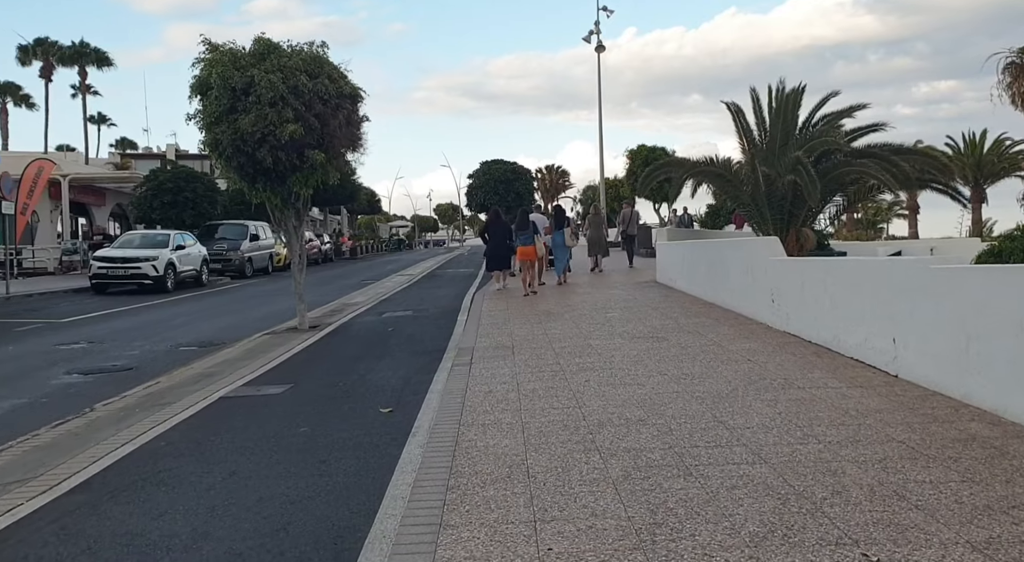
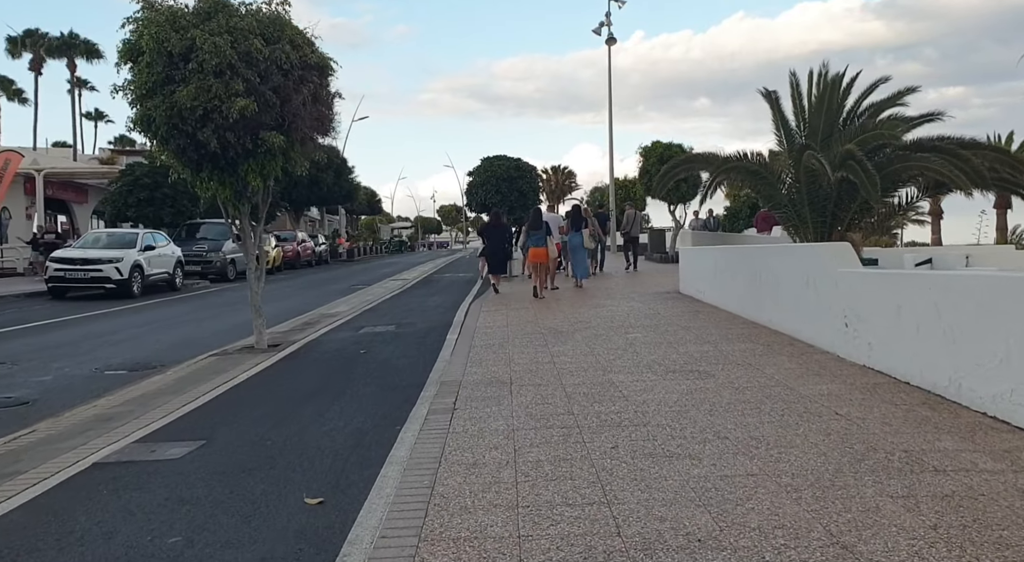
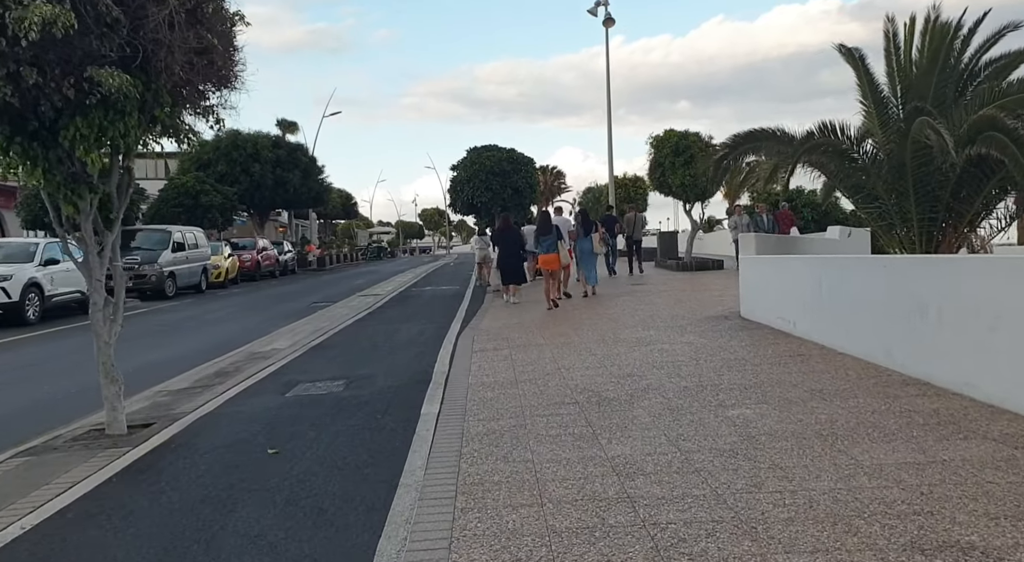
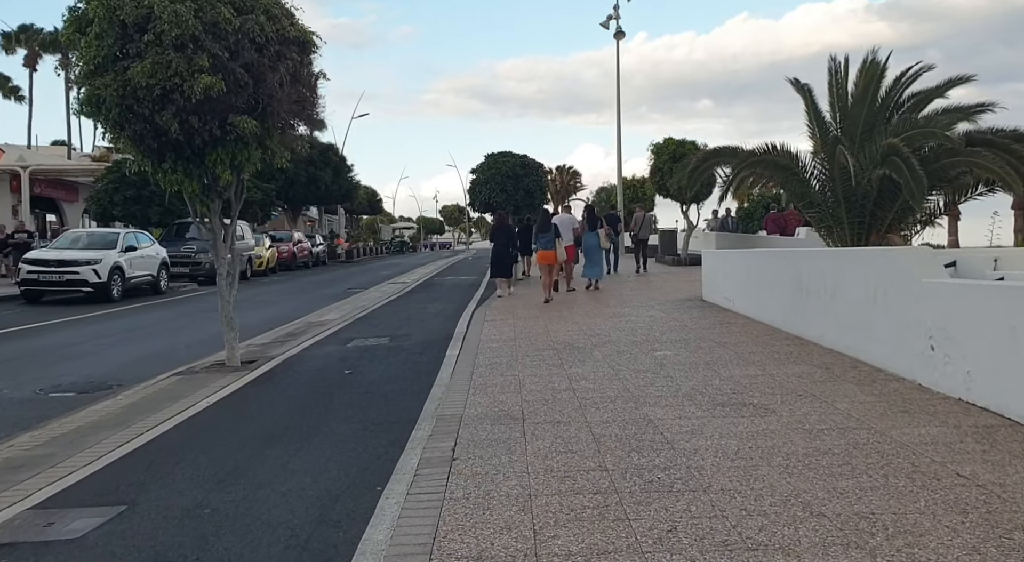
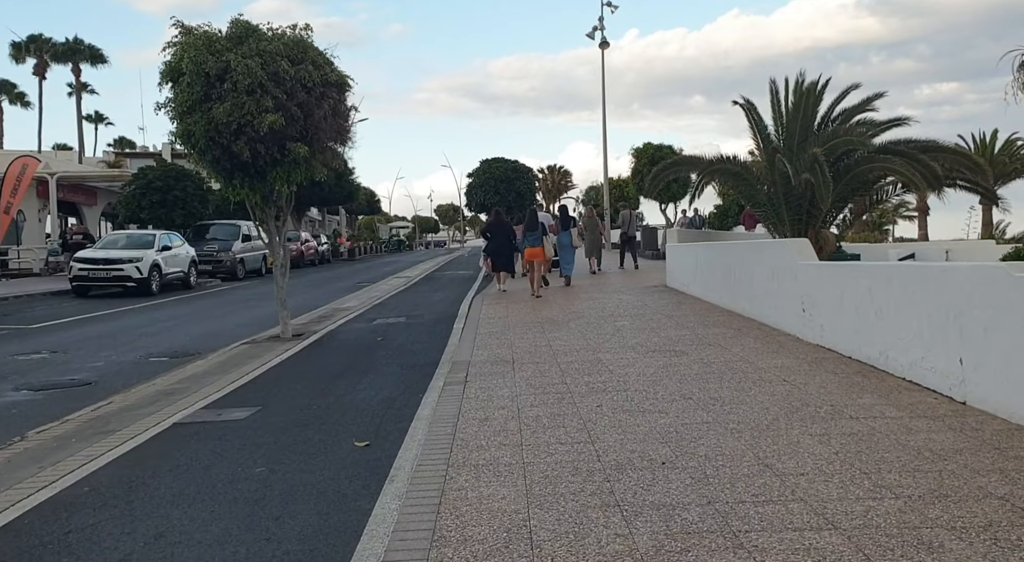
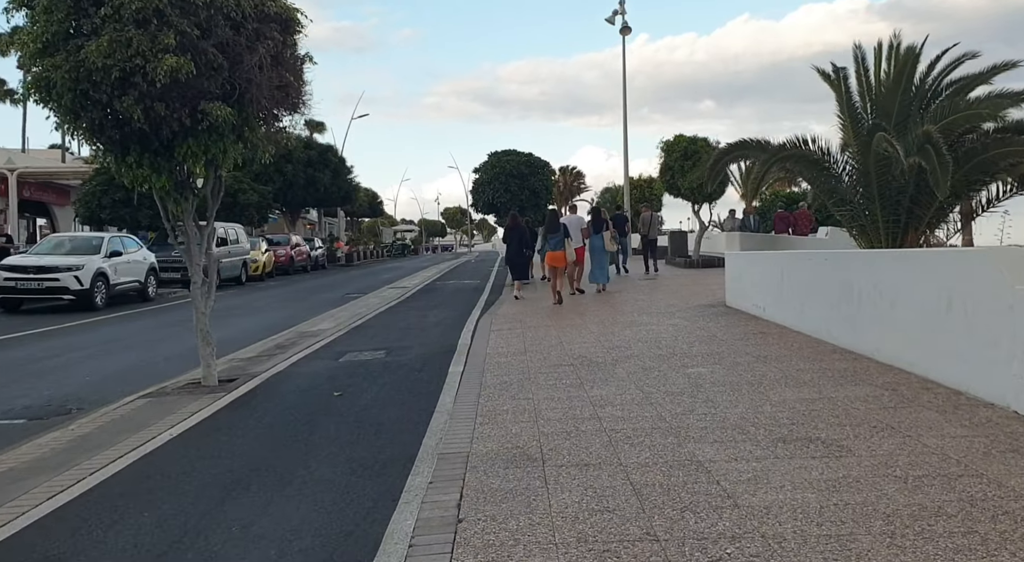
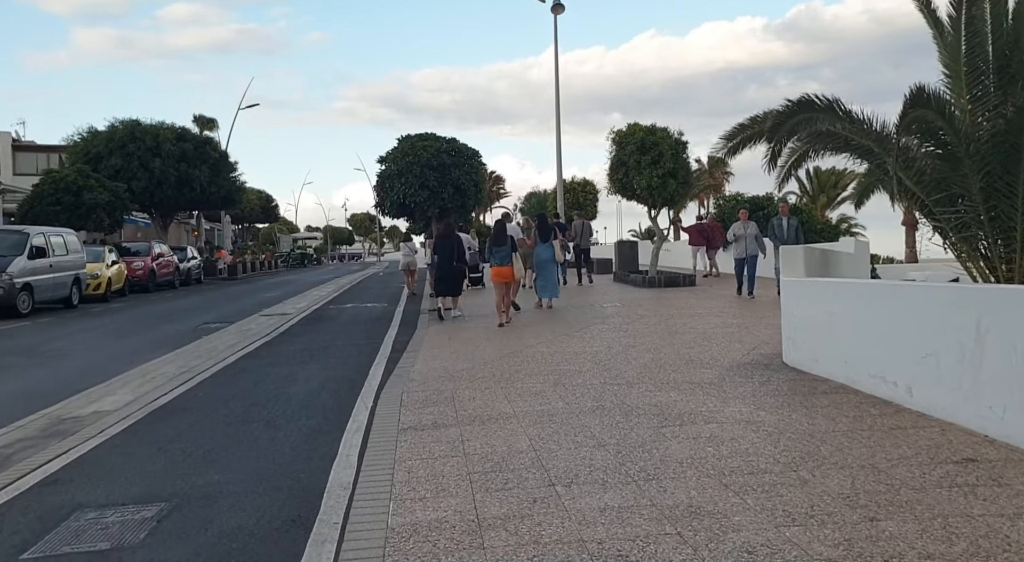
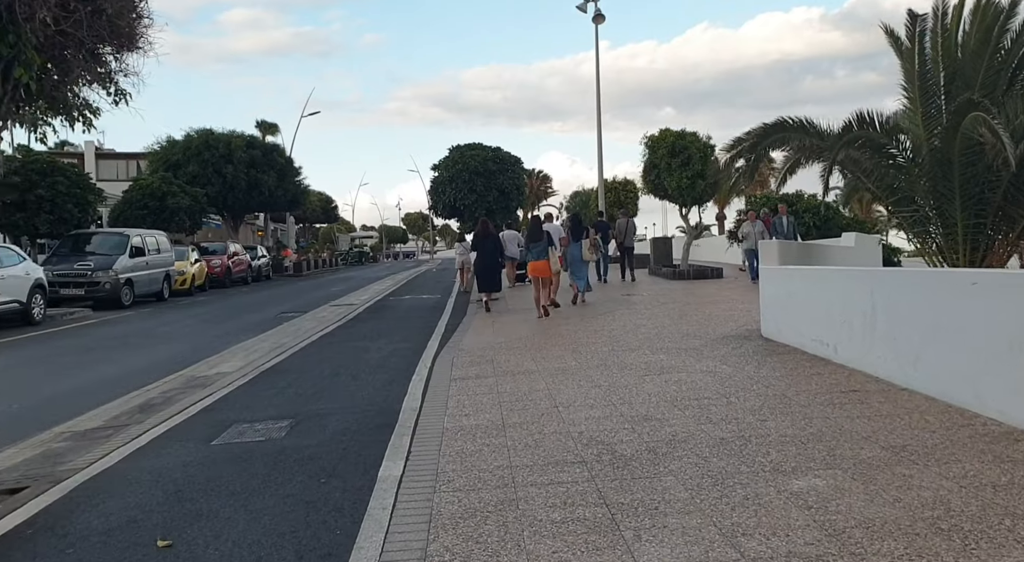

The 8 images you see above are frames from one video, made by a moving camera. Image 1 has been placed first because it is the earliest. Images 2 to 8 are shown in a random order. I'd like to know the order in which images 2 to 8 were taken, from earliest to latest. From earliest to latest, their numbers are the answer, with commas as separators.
5, 2, 4, 6, 3, 8, 7
